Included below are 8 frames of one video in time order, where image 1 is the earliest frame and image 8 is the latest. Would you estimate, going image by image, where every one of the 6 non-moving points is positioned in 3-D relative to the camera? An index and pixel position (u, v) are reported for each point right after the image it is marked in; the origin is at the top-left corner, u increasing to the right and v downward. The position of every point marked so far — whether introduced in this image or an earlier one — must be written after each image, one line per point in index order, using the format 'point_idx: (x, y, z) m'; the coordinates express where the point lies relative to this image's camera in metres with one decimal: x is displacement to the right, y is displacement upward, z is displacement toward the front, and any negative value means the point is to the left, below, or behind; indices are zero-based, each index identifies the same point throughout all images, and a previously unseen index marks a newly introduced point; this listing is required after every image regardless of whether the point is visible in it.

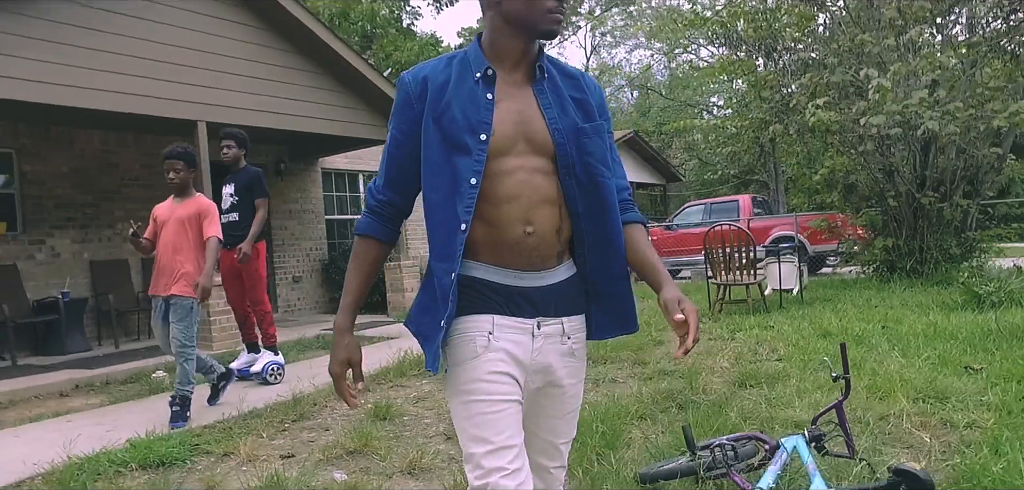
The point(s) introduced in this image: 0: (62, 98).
0: (-3.6, +1.2, +6.0) m
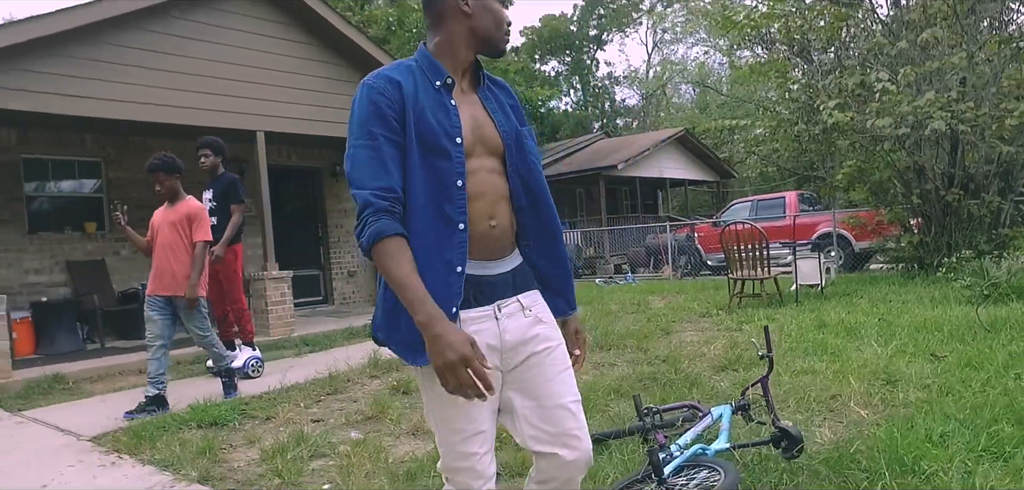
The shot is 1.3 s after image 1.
0: (-3.3, +1.2, +6.9) m
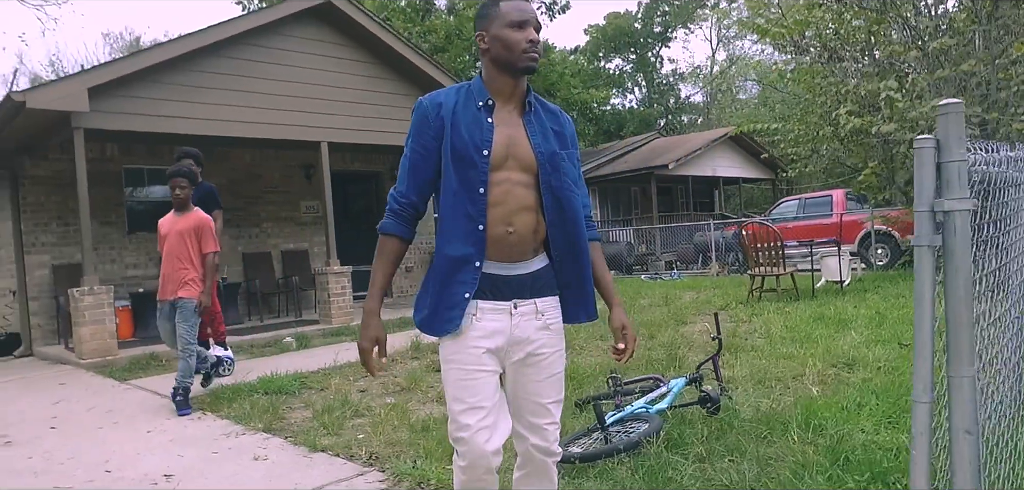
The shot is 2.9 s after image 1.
0: (-3.0, +1.2, +7.9) m
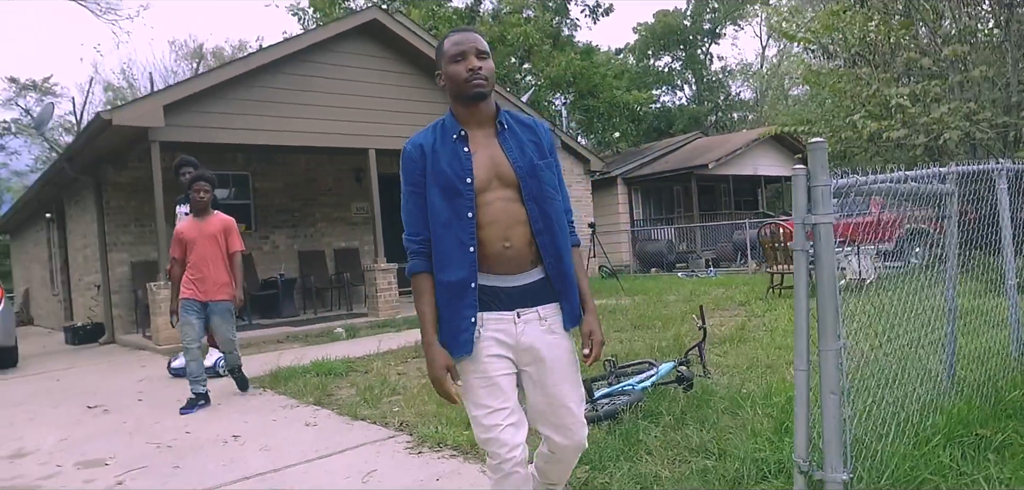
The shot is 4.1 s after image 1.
0: (-2.7, +1.2, +8.7) m
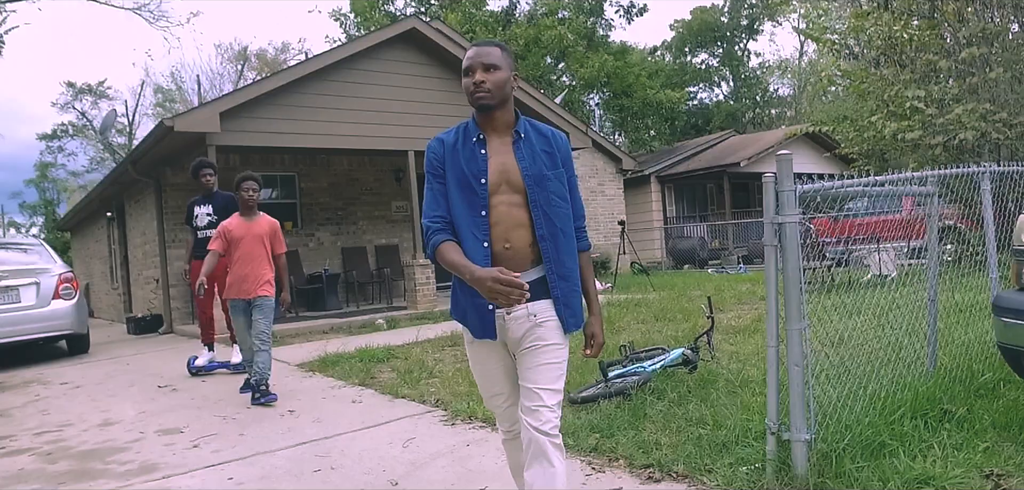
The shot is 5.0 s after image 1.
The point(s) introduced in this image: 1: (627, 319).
0: (-2.3, +1.2, +9.3) m
1: (+1.1, -0.7, +7.2) m
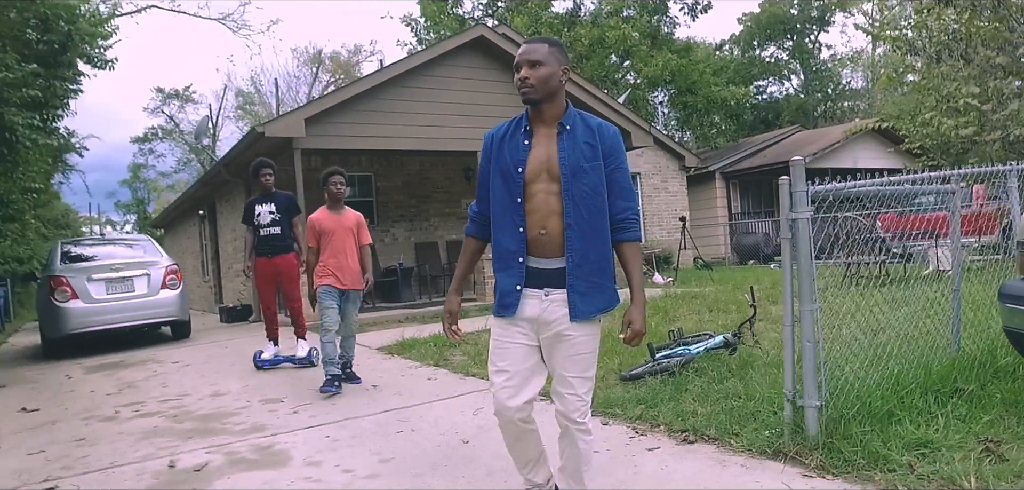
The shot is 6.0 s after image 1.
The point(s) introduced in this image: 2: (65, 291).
0: (-1.5, +1.3, +10.0) m
1: (+1.7, -0.6, +7.6) m
2: (-4.7, -0.5, +8.1) m
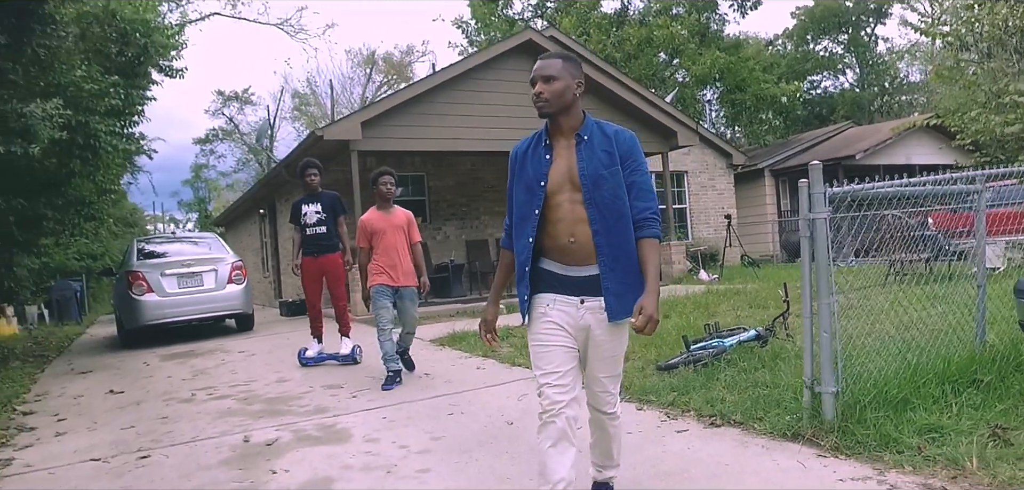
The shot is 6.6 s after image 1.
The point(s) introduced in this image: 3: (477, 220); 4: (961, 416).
0: (-0.9, +1.3, +10.4) m
1: (+2.2, -0.6, +7.8) m
2: (-4.2, -0.5, +8.7) m
3: (-0.6, +0.4, +12.5) m
4: (+2.0, -0.8, +3.4) m
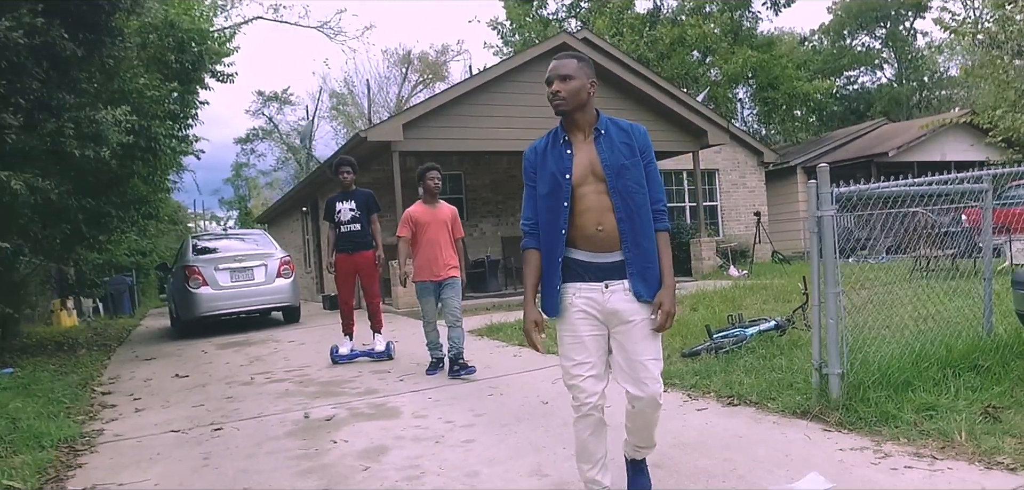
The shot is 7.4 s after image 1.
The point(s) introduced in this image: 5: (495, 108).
0: (-0.4, +1.4, +10.8) m
1: (+2.5, -0.6, +8.1) m
2: (-3.8, -0.4, +9.3) m
3: (0.0, +0.5, +12.9) m
4: (+2.2, -0.7, +3.7) m
5: (-0.2, +1.9, +10.9) m
